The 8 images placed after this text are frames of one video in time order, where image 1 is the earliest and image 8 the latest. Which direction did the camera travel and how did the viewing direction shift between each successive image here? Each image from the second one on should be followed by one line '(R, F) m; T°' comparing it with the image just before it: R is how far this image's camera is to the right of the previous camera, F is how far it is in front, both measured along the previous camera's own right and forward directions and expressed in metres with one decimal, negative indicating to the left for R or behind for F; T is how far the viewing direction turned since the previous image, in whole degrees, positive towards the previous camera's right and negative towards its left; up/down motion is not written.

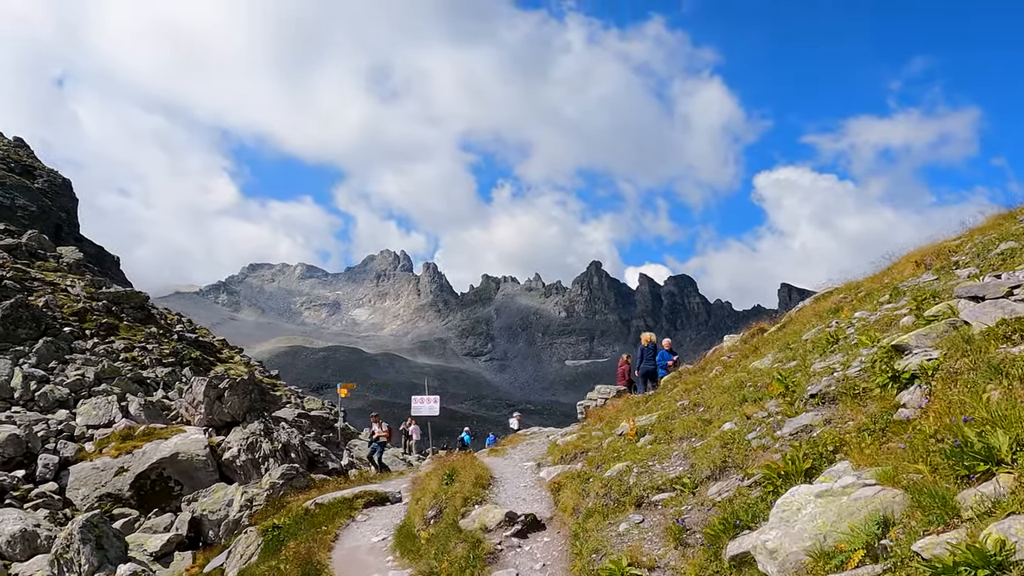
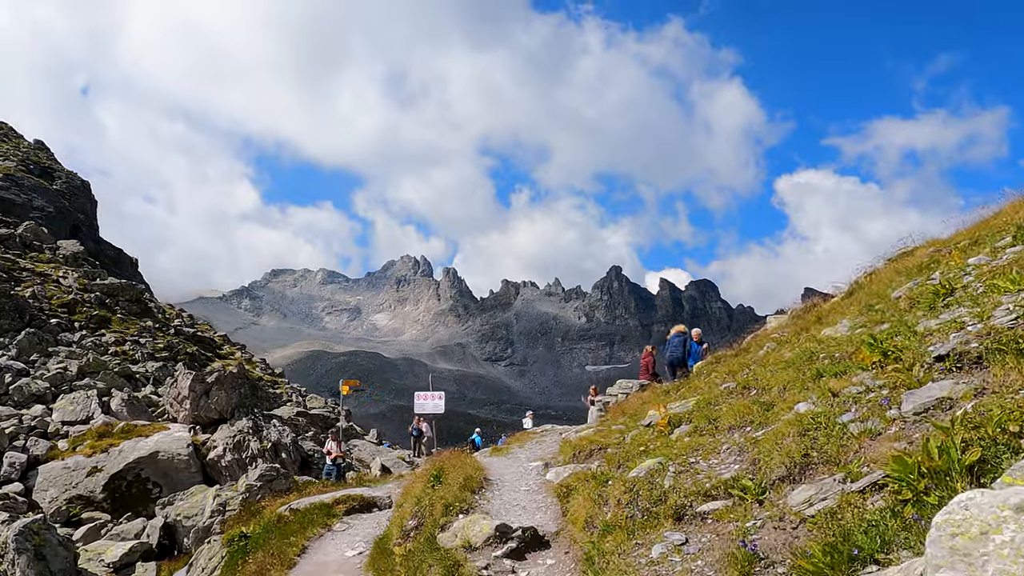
(+0.5, +3.3) m; -2°
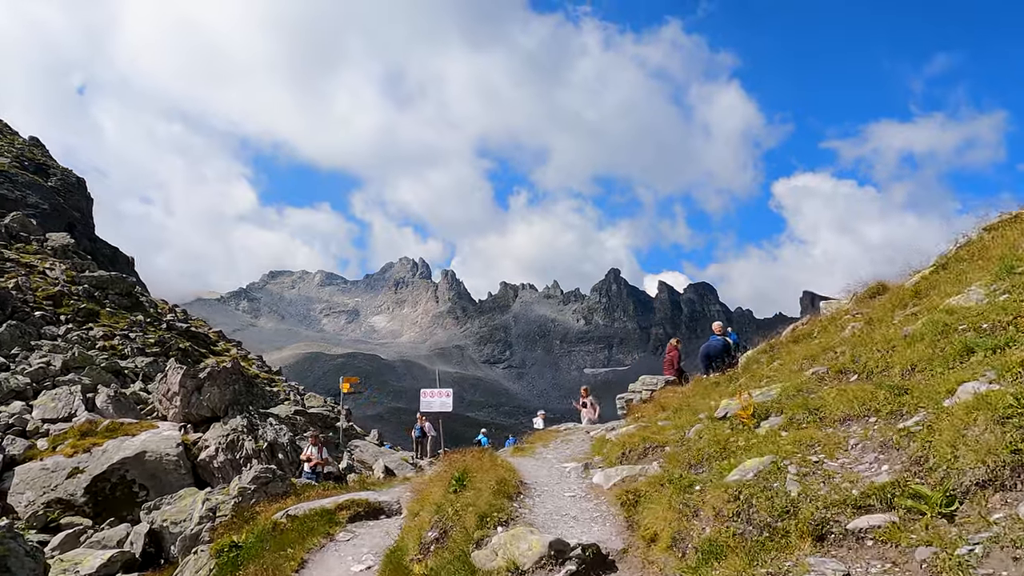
(-0.8, +2.1) m; 0°
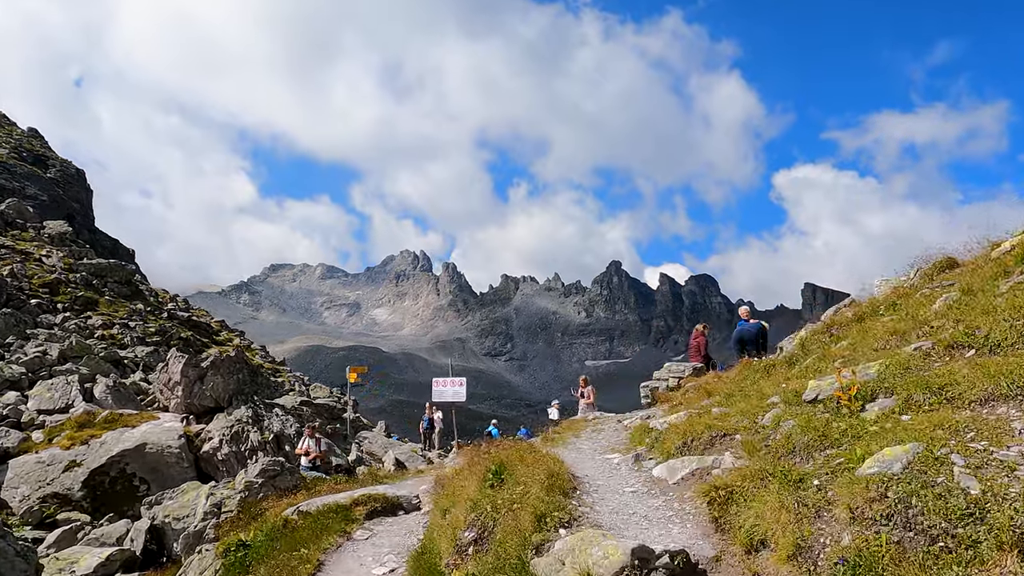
(-0.8, +1.4) m; 0°
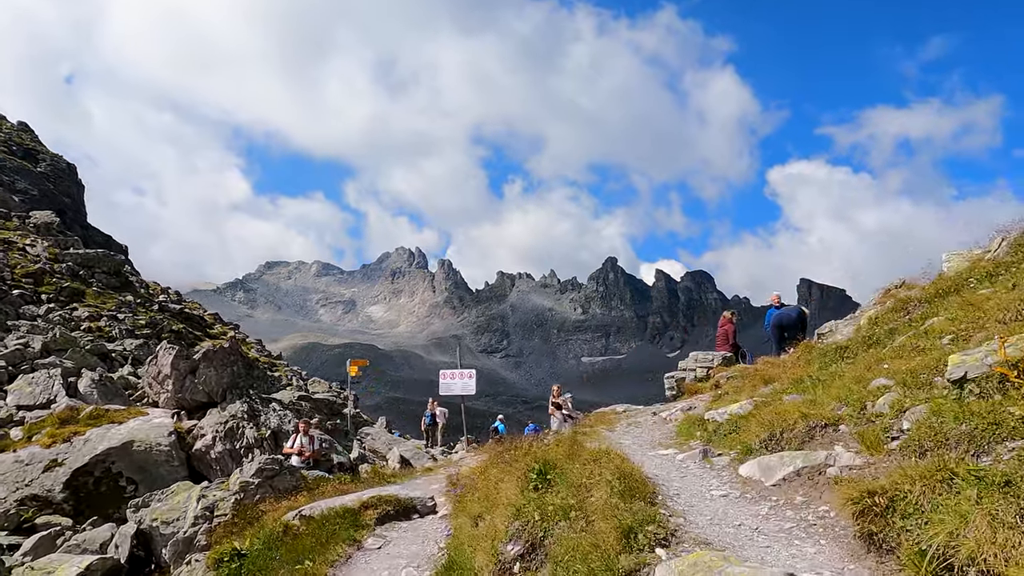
(-0.8, +1.8) m; 0°
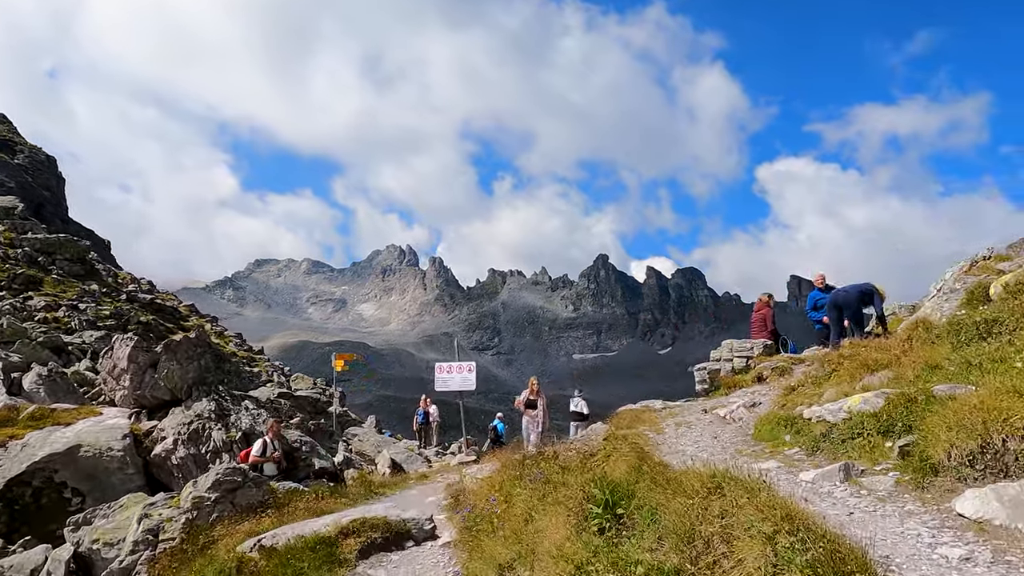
(-0.6, +3.3) m; +1°
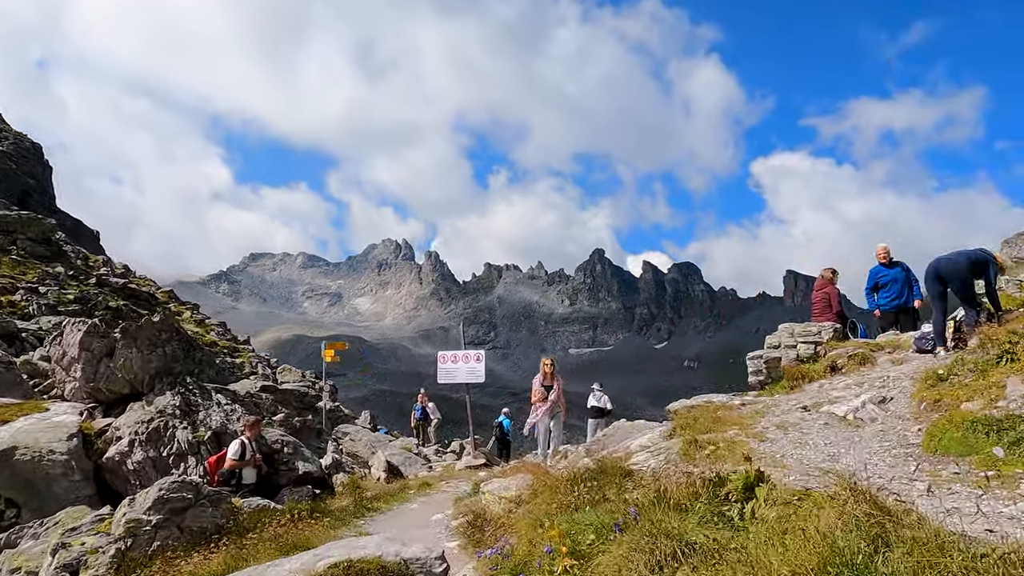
(-0.7, +3.5) m; 0°
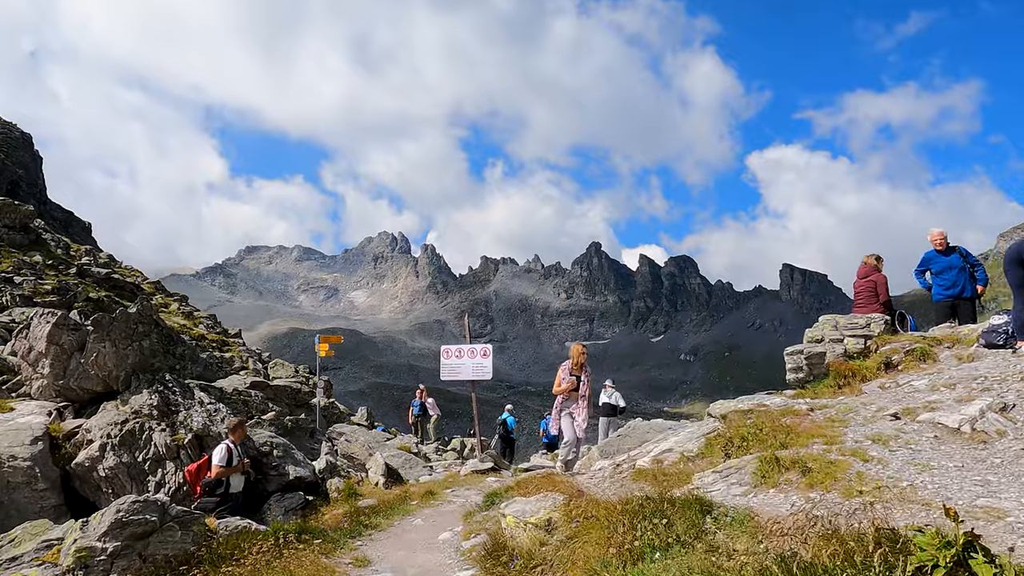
(-0.5, +1.8) m; 0°
